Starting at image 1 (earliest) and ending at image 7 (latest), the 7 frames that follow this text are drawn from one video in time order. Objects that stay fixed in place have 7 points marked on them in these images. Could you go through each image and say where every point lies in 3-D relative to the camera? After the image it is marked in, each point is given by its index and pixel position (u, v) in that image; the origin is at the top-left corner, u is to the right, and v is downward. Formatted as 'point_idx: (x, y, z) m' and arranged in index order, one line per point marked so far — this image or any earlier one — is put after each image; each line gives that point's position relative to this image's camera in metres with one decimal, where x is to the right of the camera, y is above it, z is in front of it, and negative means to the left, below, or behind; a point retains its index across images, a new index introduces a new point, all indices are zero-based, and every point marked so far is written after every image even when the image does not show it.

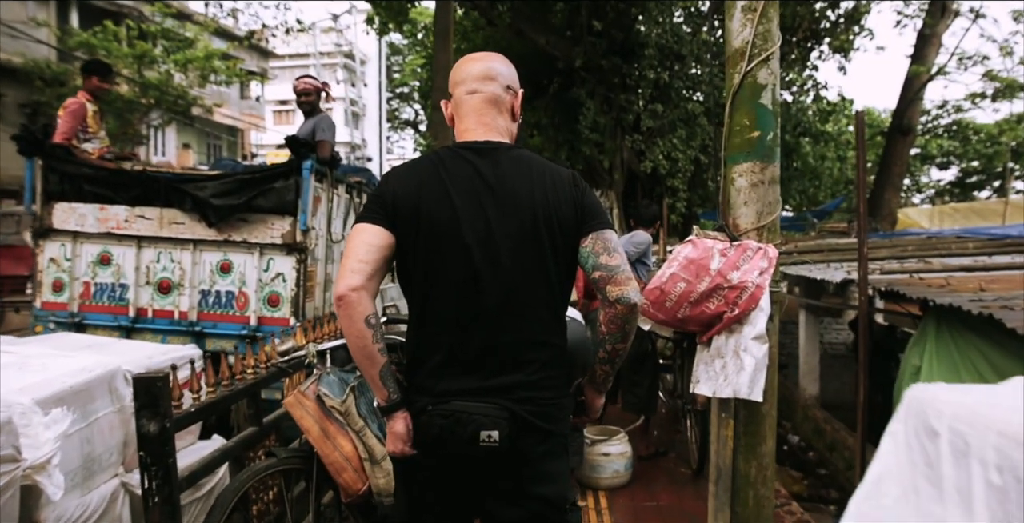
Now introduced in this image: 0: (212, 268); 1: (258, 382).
0: (-2.1, 0.0, +5.7) m
1: (-1.1, -0.5, +3.6) m
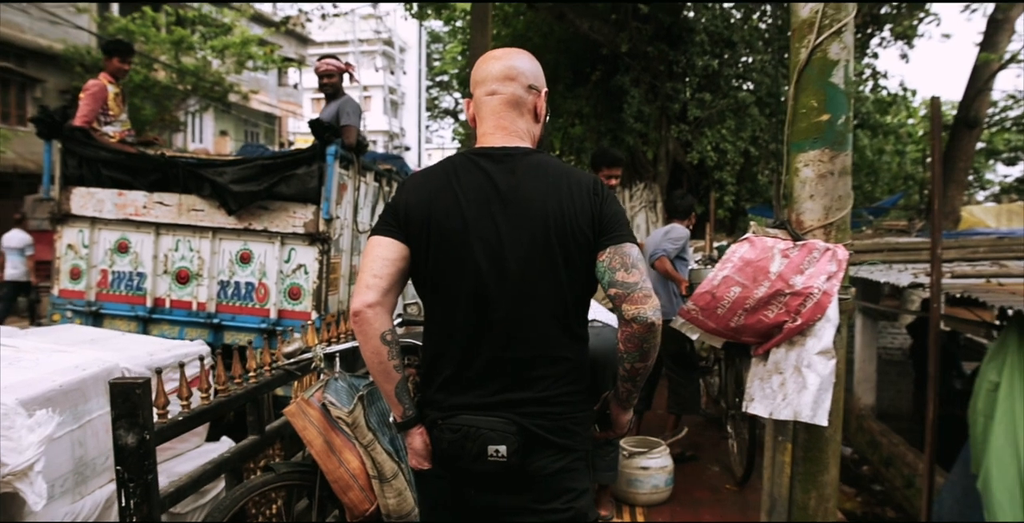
0: (-1.8, 0.0, +5.4) m
1: (-1.0, -0.5, +3.2) m
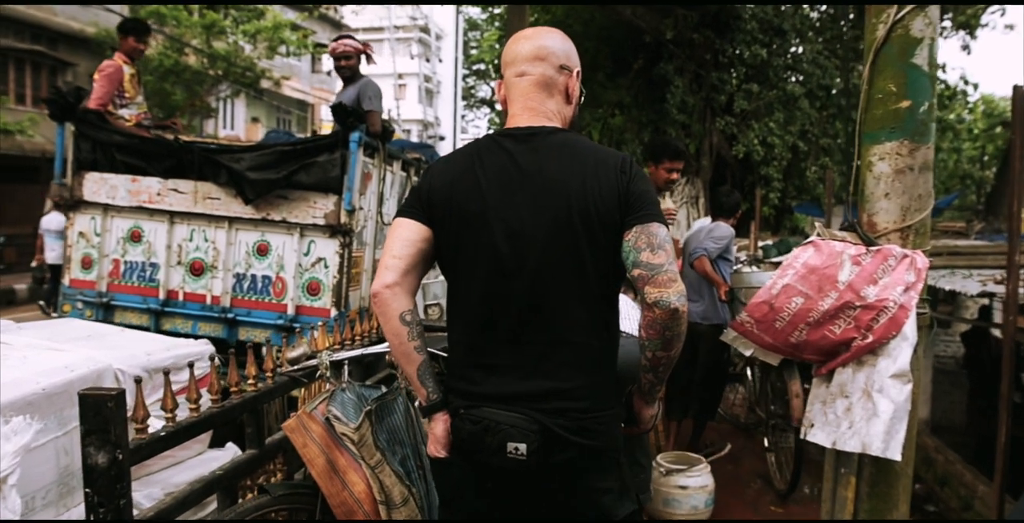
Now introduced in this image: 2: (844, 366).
0: (-1.6, +0.1, +5.1) m
1: (-0.9, -0.5, +2.9) m
2: (+1.1, -0.3, +2.7) m
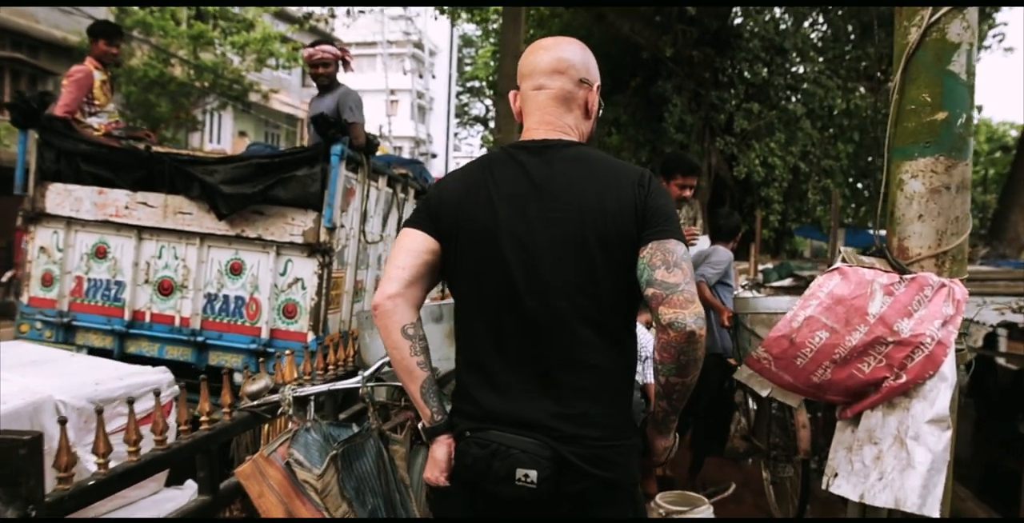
0: (-1.7, 0.0, +4.8) m
1: (-0.9, -0.6, +2.6) m
2: (+1.0, -0.4, +2.4) m
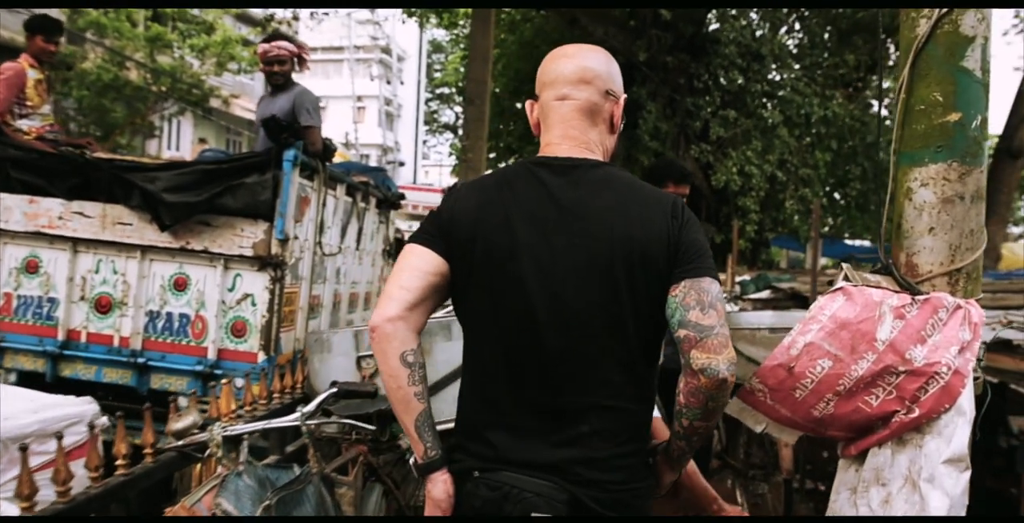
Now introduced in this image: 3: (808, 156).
0: (-1.9, -0.1, +4.4) m
1: (-1.0, -0.6, +2.3) m
2: (+0.9, -0.5, +2.1) m
3: (+3.6, +1.3, +9.9) m
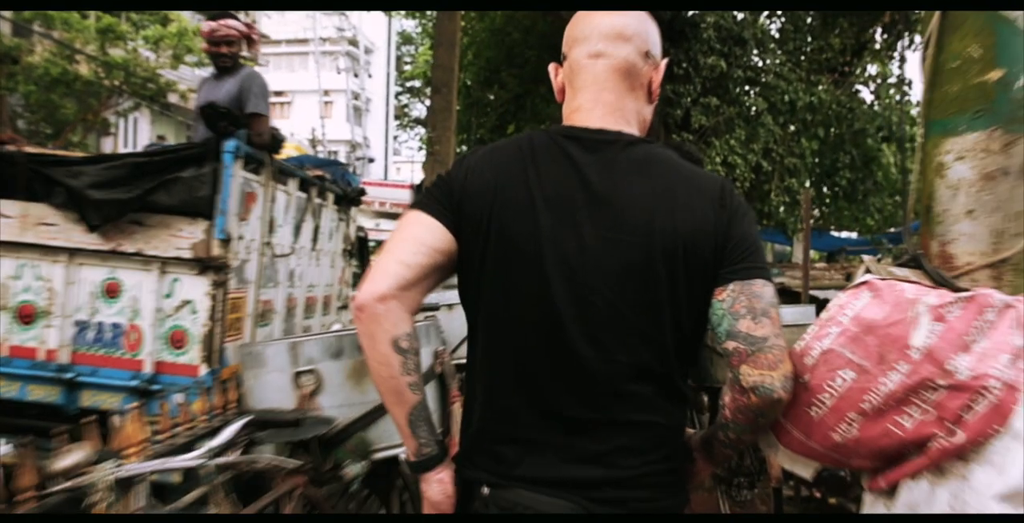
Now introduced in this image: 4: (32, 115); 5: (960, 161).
0: (-2.0, -0.1, +4.0) m
1: (-1.1, -0.6, +1.8) m
2: (+0.8, -0.4, +1.7) m
3: (+3.3, +1.4, +9.6) m
4: (-7.2, +2.2, +12.3) m
5: (+1.0, +0.2, +1.8) m
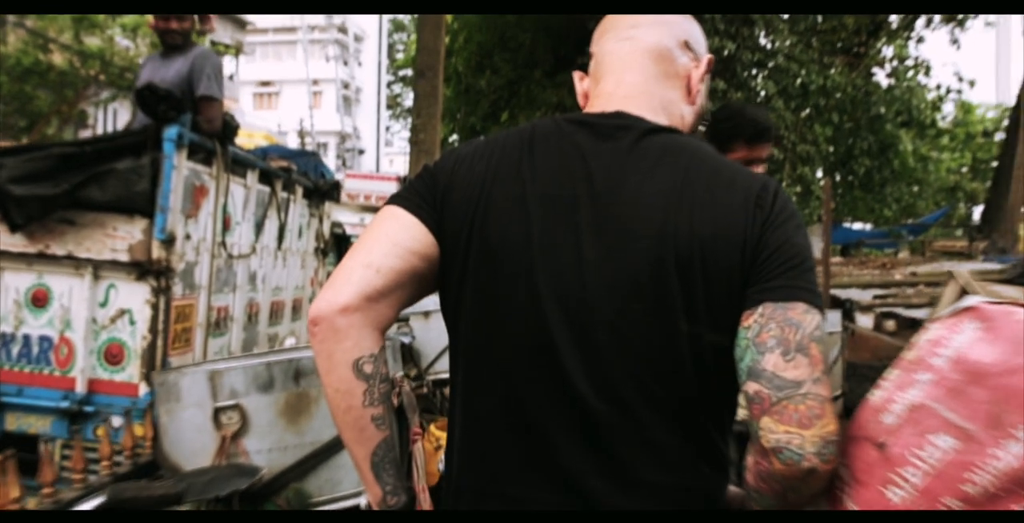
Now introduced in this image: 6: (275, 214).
0: (-2.1, -0.2, +3.5) m
1: (-1.2, -0.7, +1.3) m
2: (+0.8, -0.5, +1.2) m
3: (+3.2, +1.4, +9.1) m
4: (-7.2, +2.2, +11.8) m
5: (+0.9, +0.2, +1.3) m
6: (-1.3, +0.3, +4.6) m
